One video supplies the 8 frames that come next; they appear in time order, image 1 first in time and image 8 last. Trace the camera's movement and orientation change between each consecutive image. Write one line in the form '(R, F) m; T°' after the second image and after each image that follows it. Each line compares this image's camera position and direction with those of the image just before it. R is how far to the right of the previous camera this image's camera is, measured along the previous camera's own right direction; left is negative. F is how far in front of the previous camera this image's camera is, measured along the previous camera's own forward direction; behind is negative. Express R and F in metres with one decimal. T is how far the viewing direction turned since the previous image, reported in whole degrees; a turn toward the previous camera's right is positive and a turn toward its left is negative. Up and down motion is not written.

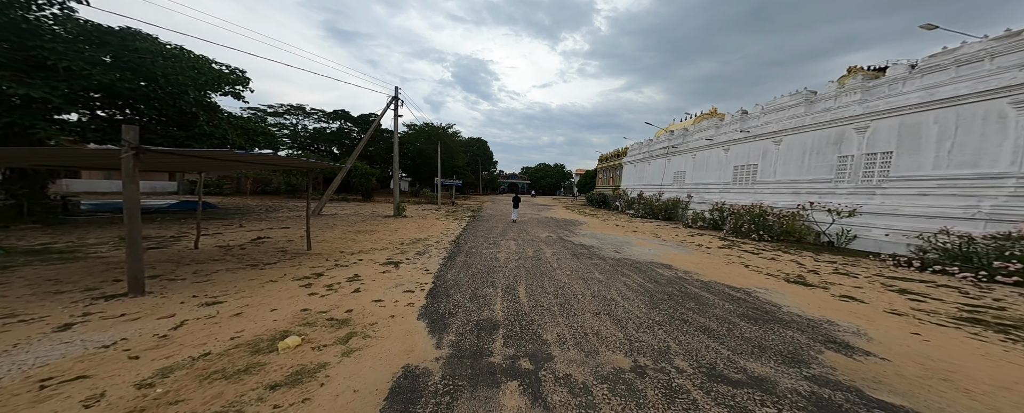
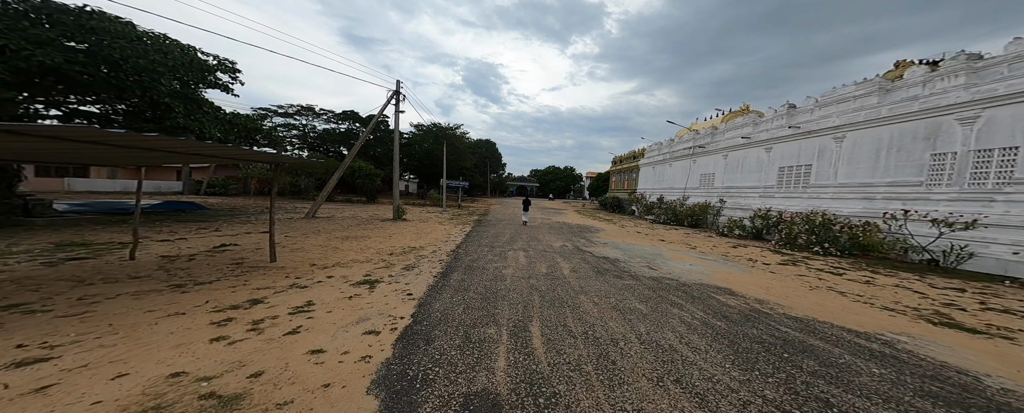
(0.0, +1.5) m; -1°
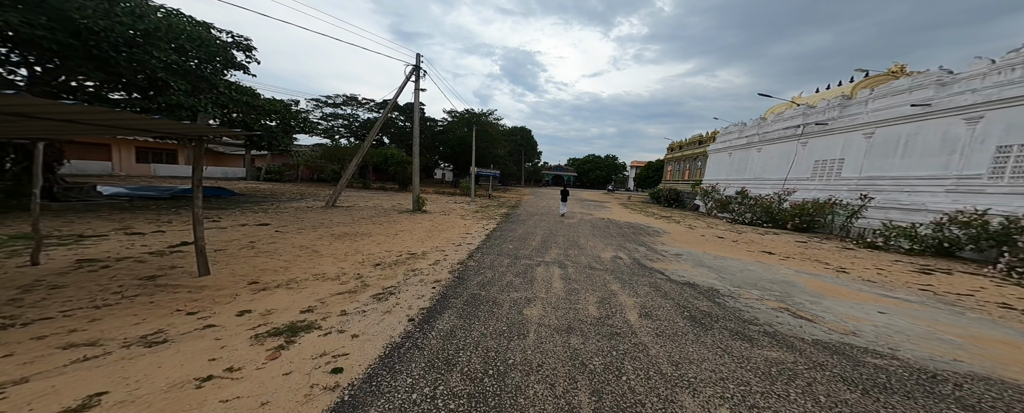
(+0.1, +2.4) m; -8°
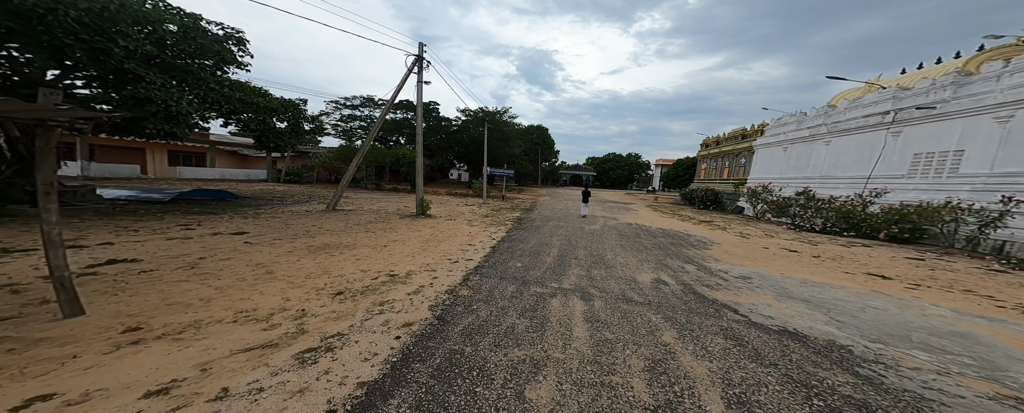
(+0.2, +1.5) m; -4°
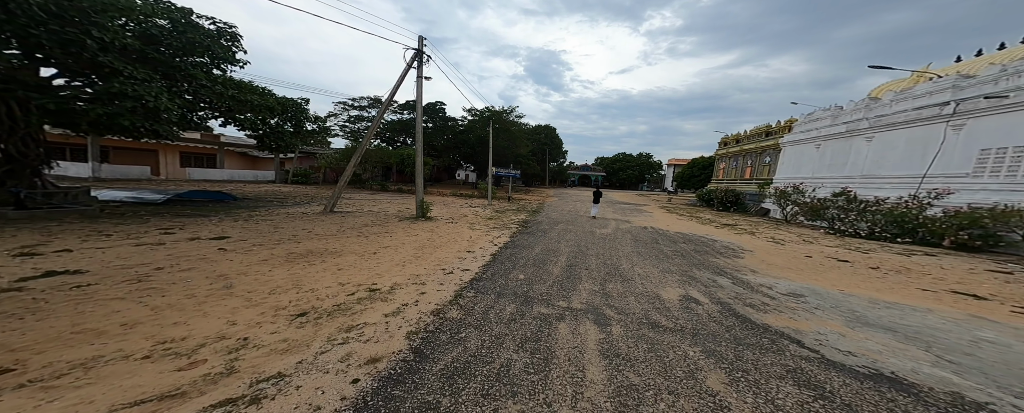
(+0.1, +0.8) m; -2°
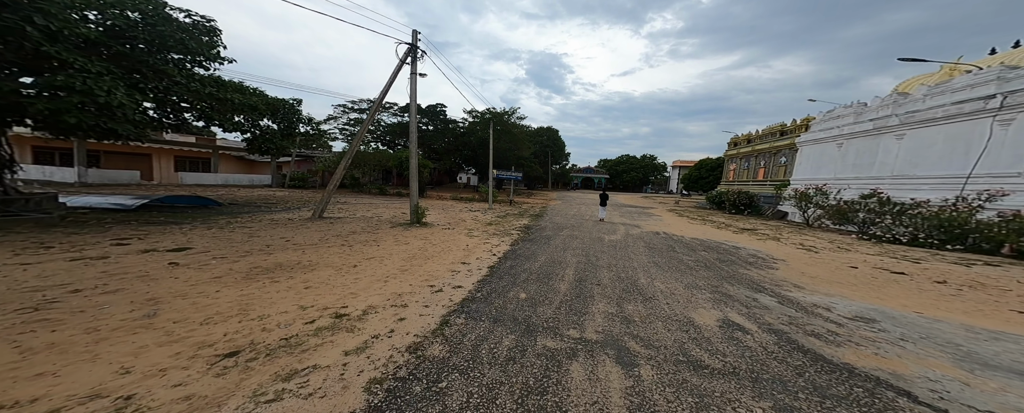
(+0.1, +0.8) m; -1°
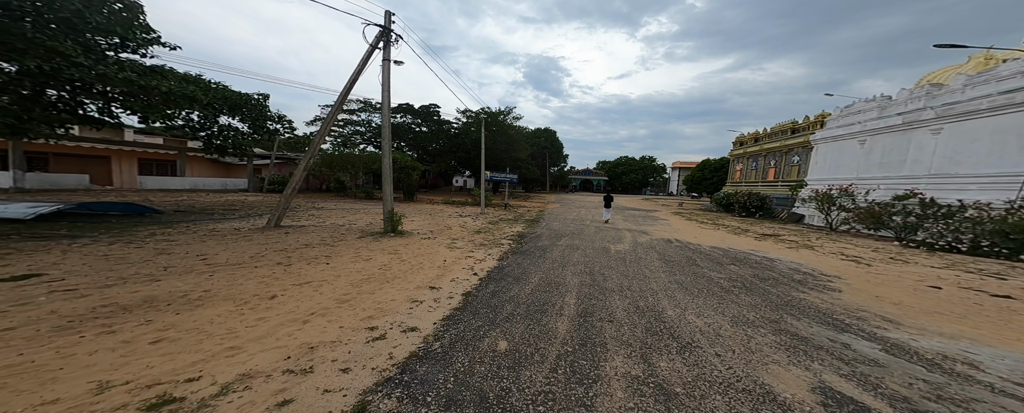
(+0.2, +1.4) m; 0°
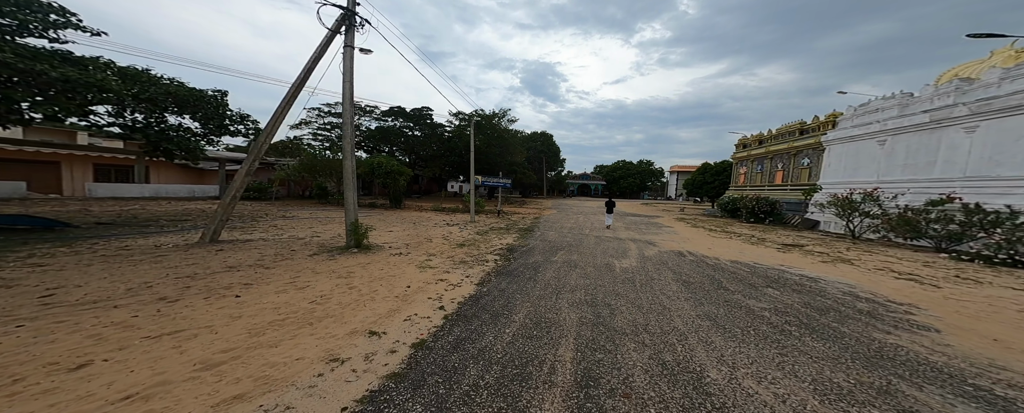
(+0.3, +1.3) m; +1°
